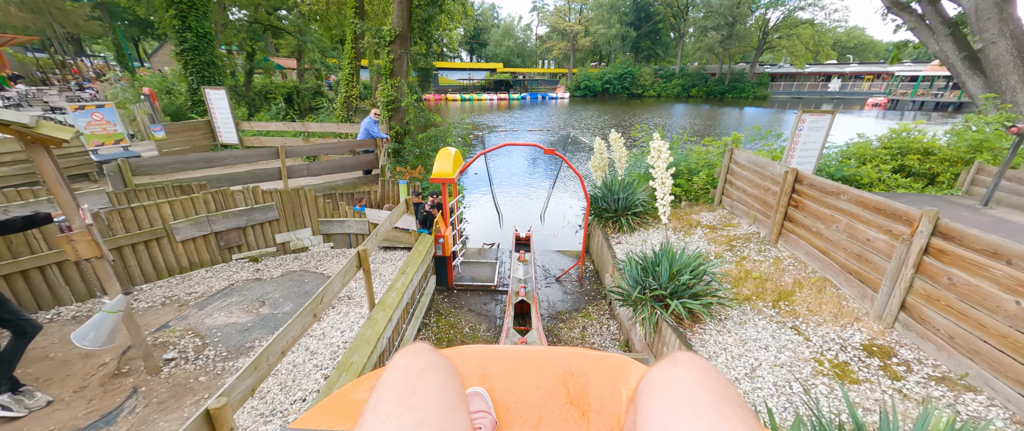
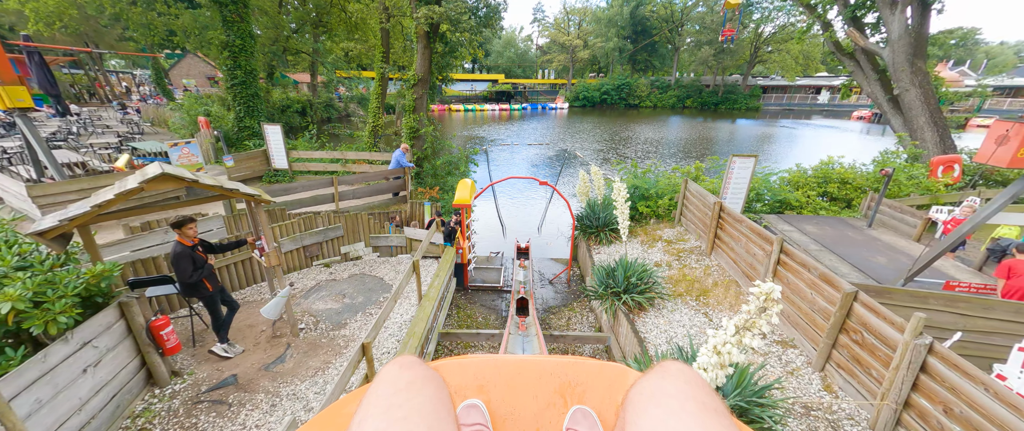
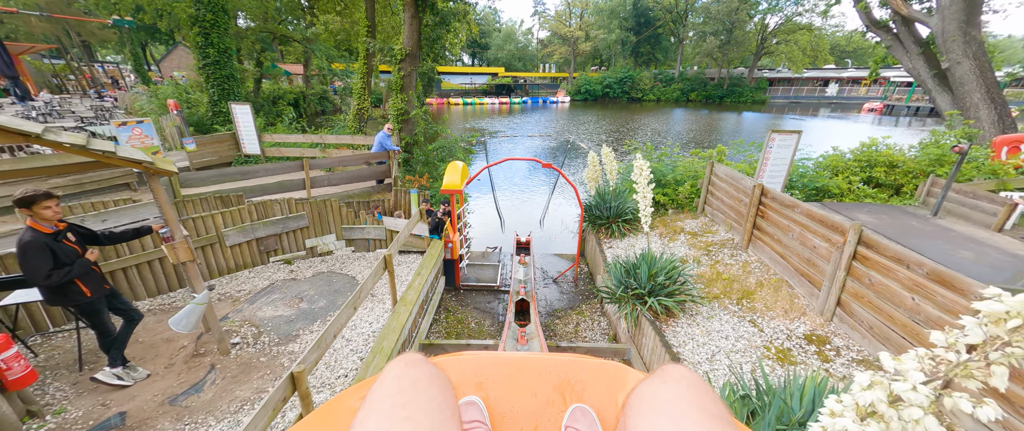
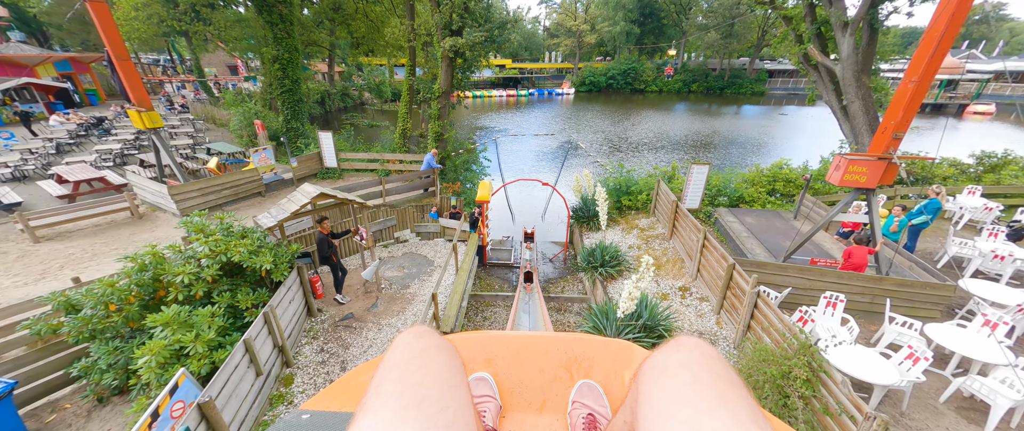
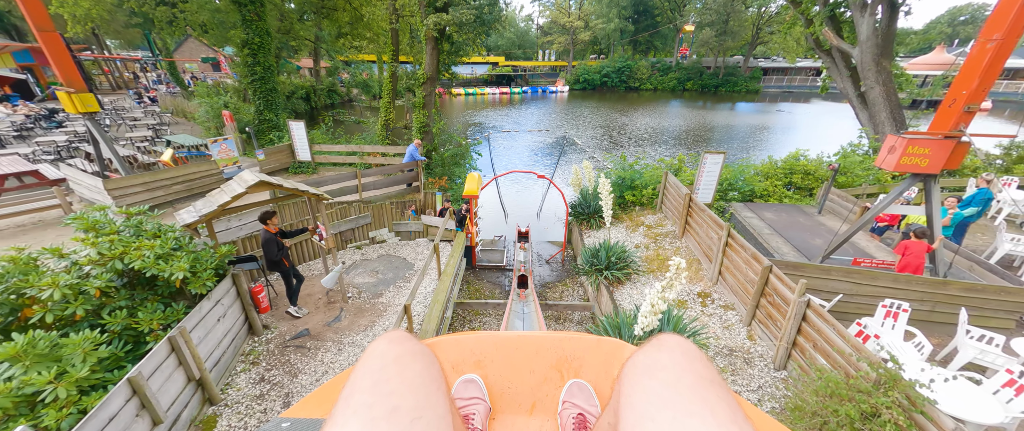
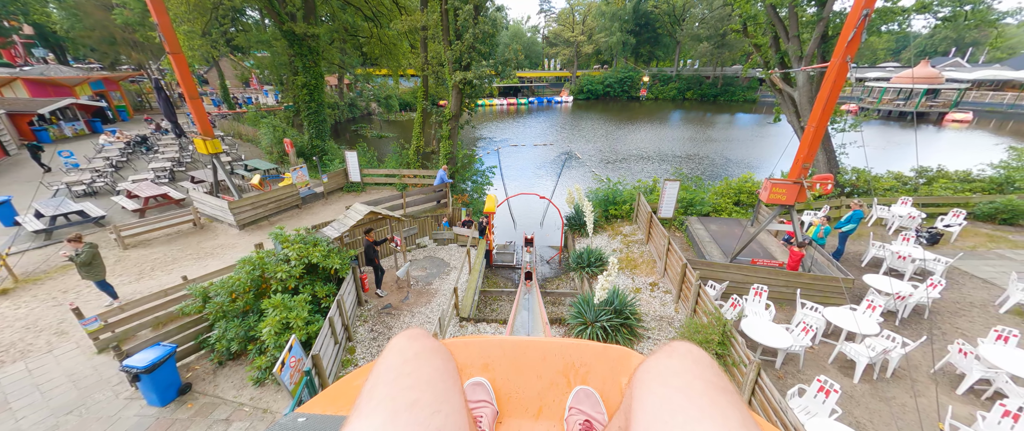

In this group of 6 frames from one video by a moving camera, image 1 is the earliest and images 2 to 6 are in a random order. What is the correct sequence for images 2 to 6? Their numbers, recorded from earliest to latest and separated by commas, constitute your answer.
3, 2, 5, 4, 6
